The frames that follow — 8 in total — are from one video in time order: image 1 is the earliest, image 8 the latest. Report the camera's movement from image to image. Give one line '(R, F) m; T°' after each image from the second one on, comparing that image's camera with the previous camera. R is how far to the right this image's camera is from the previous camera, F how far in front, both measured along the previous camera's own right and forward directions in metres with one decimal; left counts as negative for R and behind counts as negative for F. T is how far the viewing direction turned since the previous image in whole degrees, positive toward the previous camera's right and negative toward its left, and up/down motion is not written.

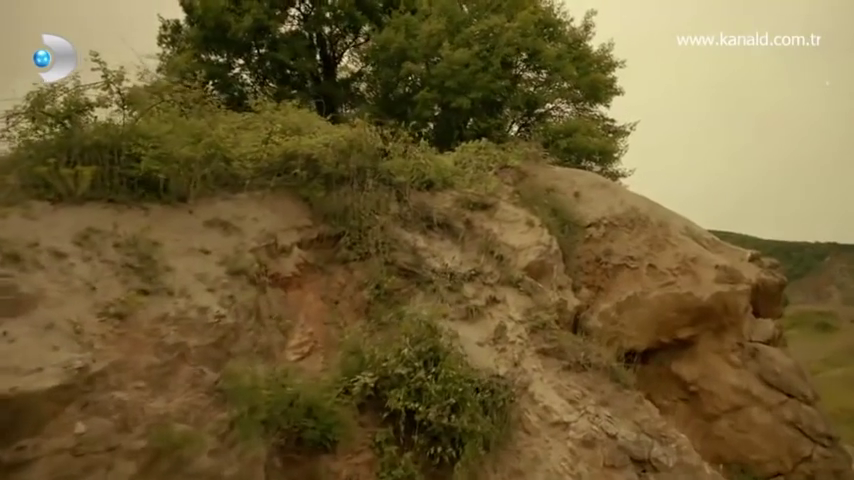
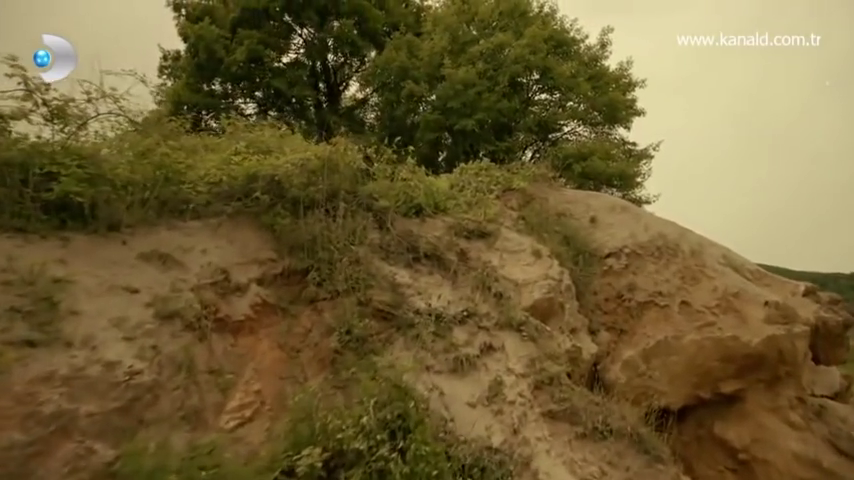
(+0.4, +1.1) m; -2°
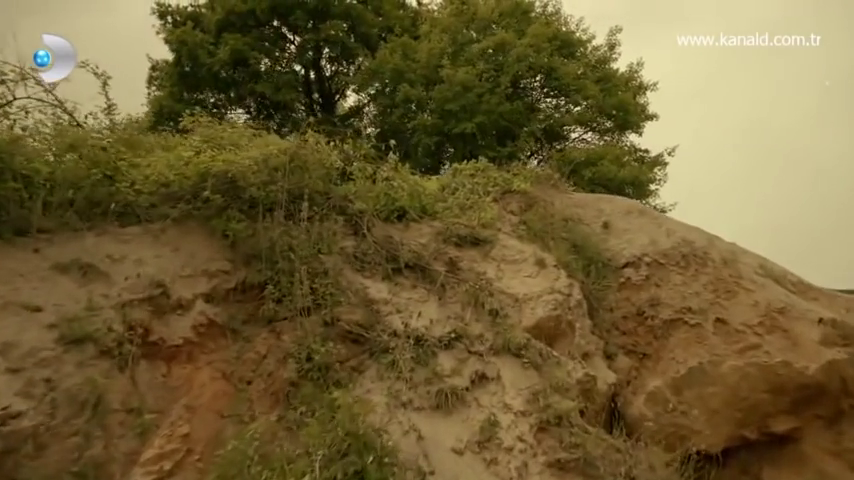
(+0.2, +0.9) m; -1°
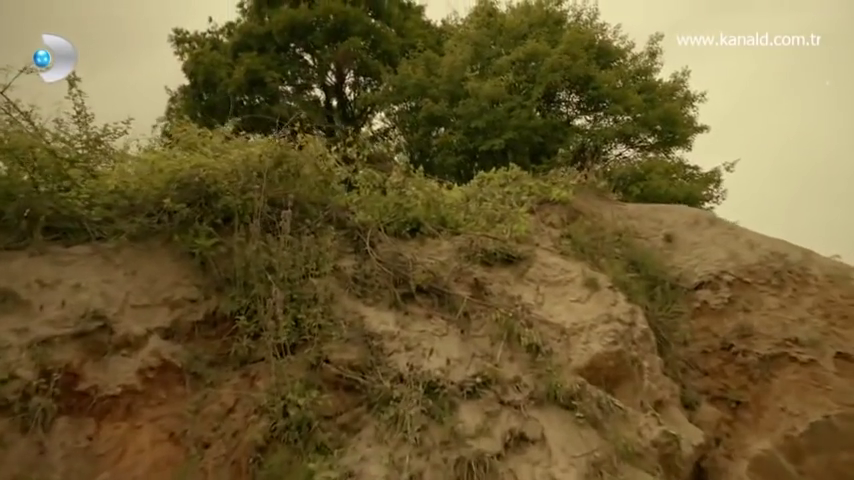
(+0.1, +1.1) m; -3°
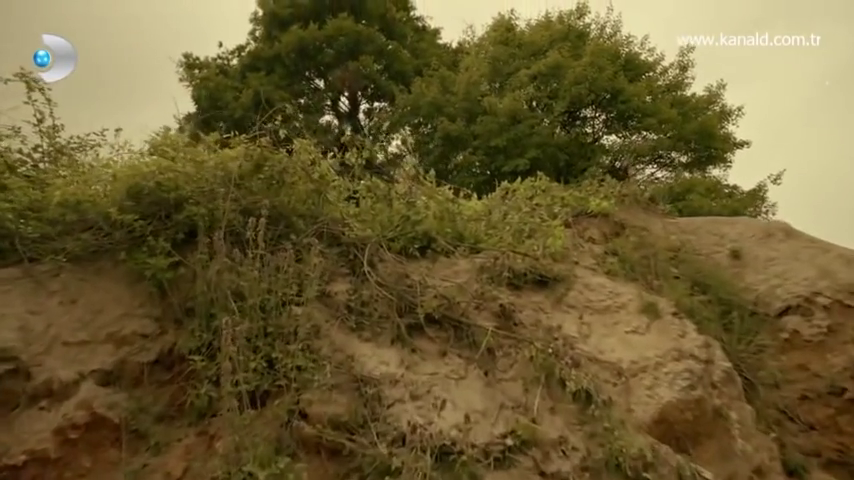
(0.0, +0.8) m; -2°
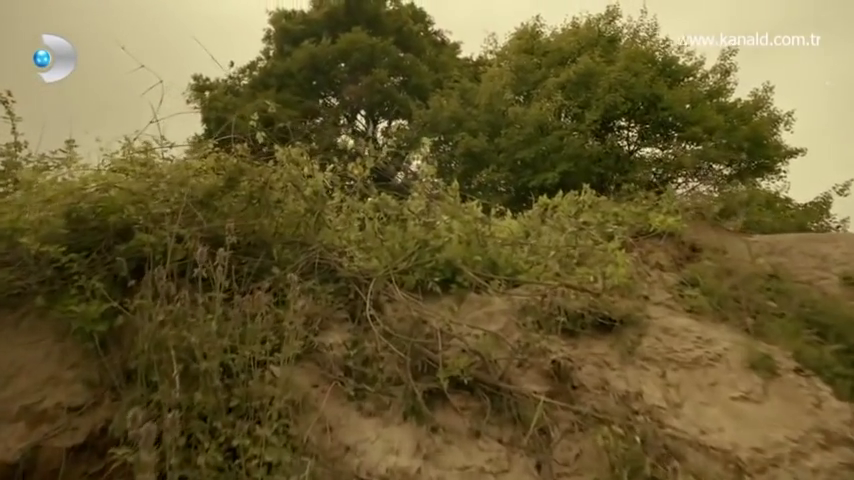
(0.0, +0.8) m; -2°
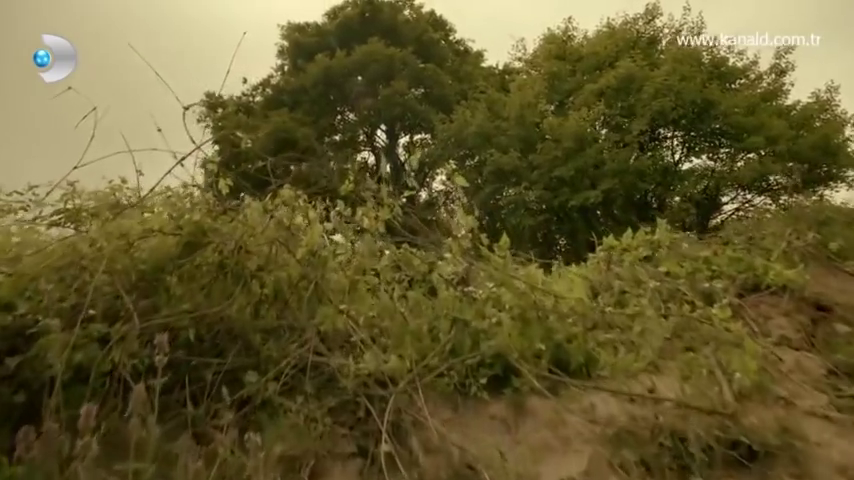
(0.0, +0.9) m; -2°
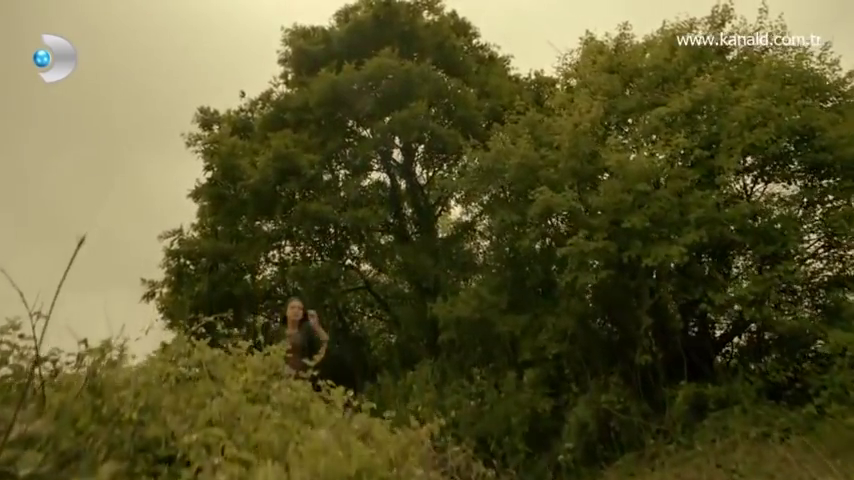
(-0.3, +1.5) m; -1°
